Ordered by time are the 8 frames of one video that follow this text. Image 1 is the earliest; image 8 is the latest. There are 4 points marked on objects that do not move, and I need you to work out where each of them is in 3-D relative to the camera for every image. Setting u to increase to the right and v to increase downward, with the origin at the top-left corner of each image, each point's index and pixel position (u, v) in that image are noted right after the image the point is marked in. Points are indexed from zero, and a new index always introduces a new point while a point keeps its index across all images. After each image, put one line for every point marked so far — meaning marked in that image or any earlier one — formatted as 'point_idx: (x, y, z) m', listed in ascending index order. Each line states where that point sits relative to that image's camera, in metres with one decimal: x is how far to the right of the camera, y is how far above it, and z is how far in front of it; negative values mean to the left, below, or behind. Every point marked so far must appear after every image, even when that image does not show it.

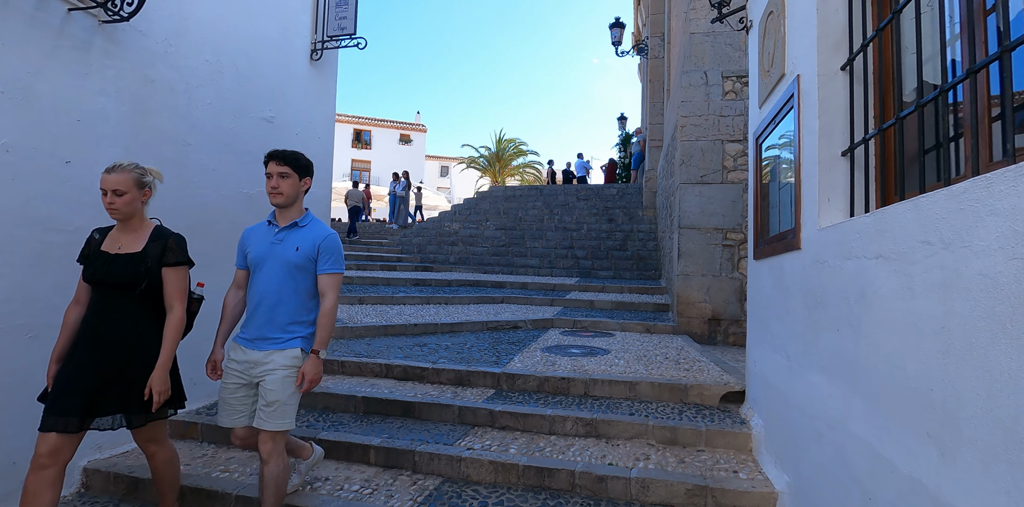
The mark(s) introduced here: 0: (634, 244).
0: (+2.0, +0.1, +8.2) m
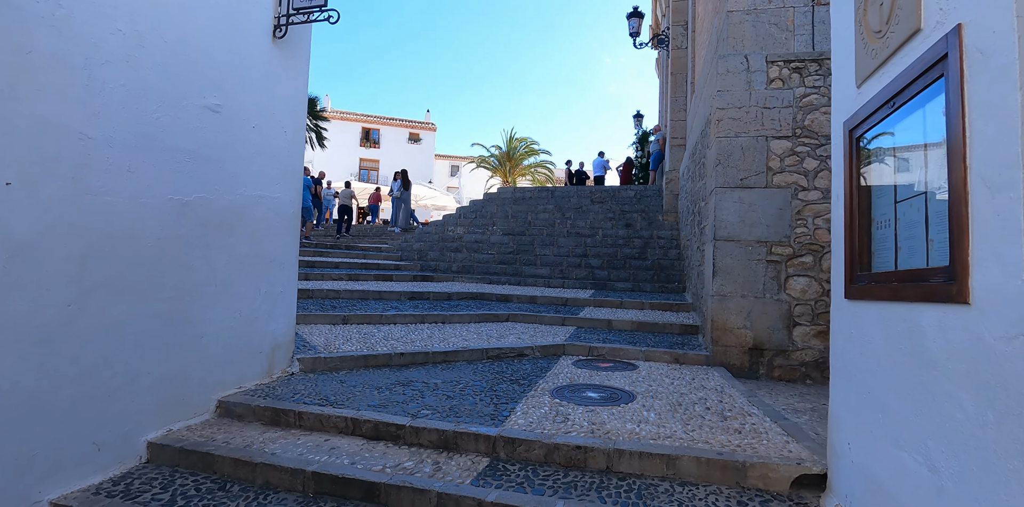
0: (+2.1, 0.0, +7.4) m
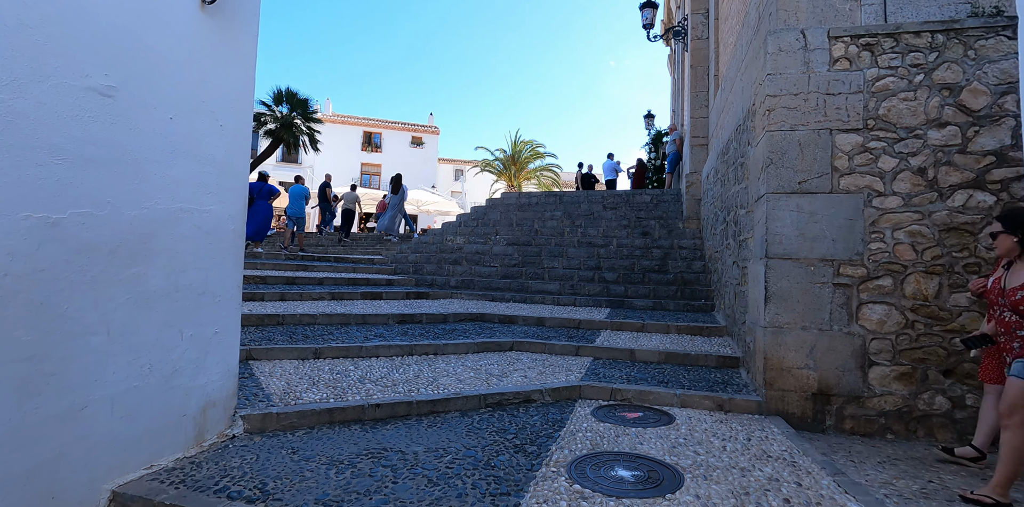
0: (+2.2, -0.2, +6.6) m
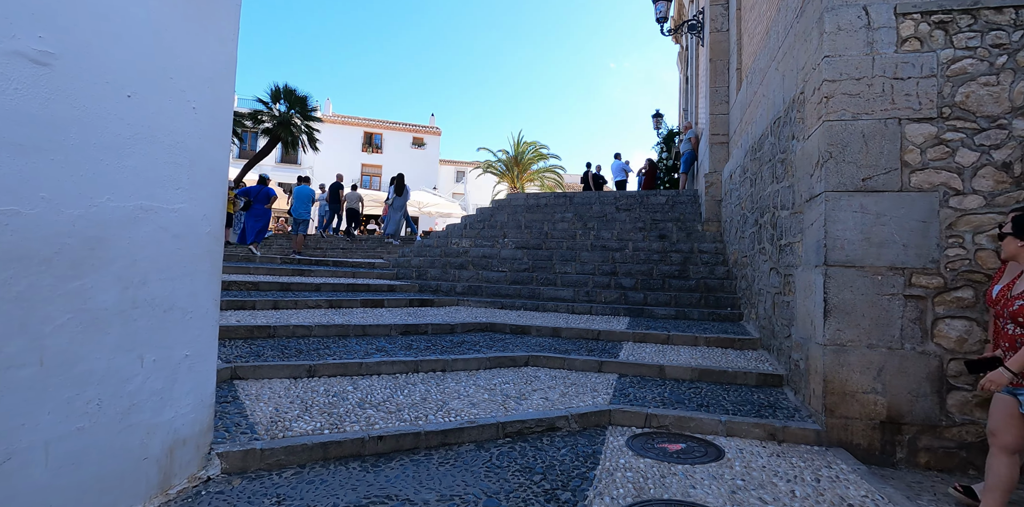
0: (+2.3, -0.2, +6.2) m
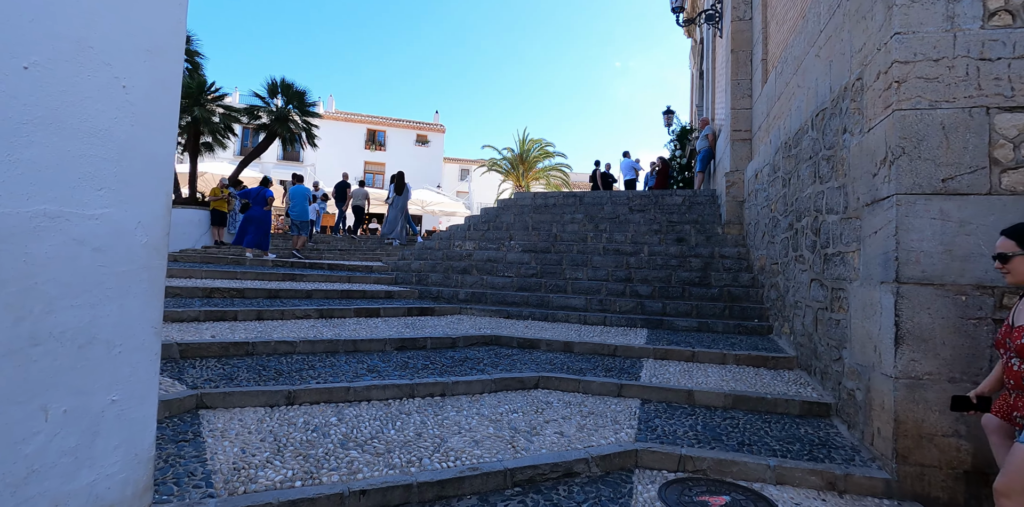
0: (+2.4, -0.3, +5.7) m
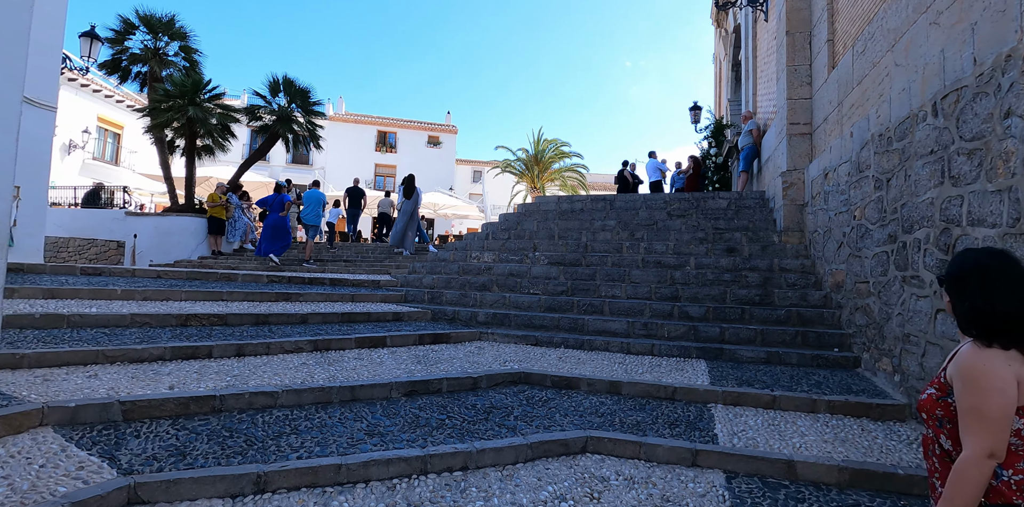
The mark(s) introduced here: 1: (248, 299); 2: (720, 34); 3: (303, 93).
0: (+2.7, -0.4, +4.8) m
1: (-2.7, -0.5, +5.0) m
2: (+5.5, +5.8, +13.1) m
3: (-4.6, +3.5, +10.8) m
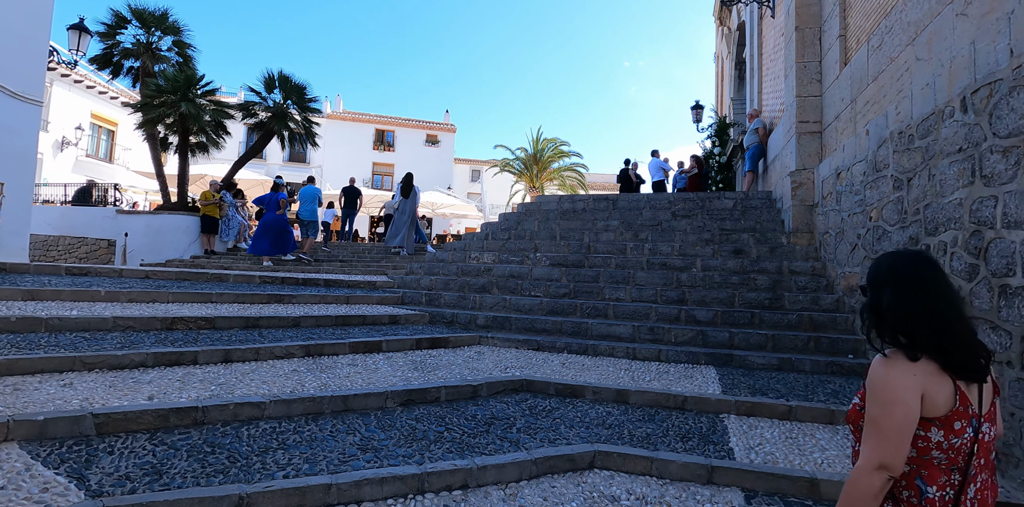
0: (+2.7, -0.4, +4.7) m
1: (-2.7, -0.5, +4.8) m
2: (+5.5, +5.8, +12.9) m
3: (-4.6, +3.5, +10.6) m
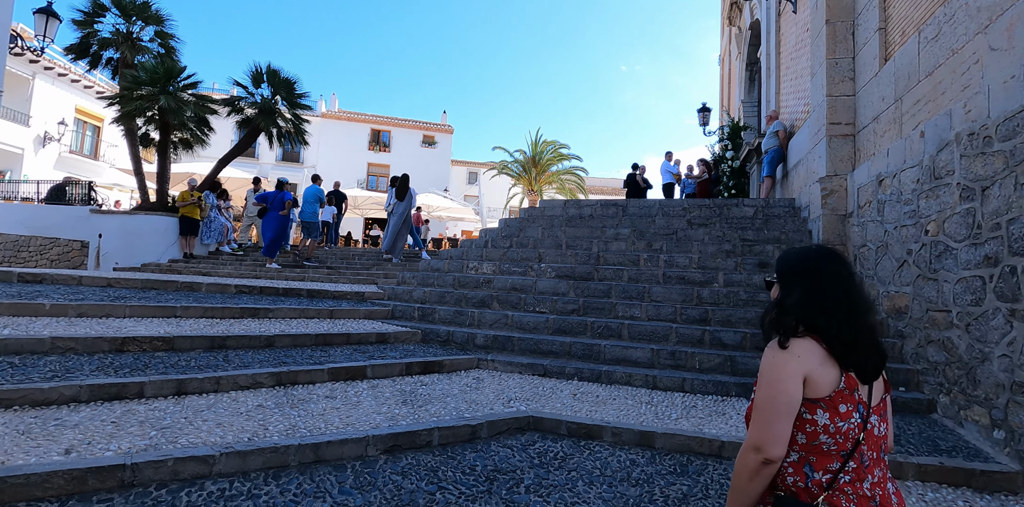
0: (+2.7, -0.6, +4.2) m
1: (-2.7, -0.5, +4.3) m
2: (+5.6, +5.6, +12.5) m
3: (-4.5, +3.4, +10.0) m
